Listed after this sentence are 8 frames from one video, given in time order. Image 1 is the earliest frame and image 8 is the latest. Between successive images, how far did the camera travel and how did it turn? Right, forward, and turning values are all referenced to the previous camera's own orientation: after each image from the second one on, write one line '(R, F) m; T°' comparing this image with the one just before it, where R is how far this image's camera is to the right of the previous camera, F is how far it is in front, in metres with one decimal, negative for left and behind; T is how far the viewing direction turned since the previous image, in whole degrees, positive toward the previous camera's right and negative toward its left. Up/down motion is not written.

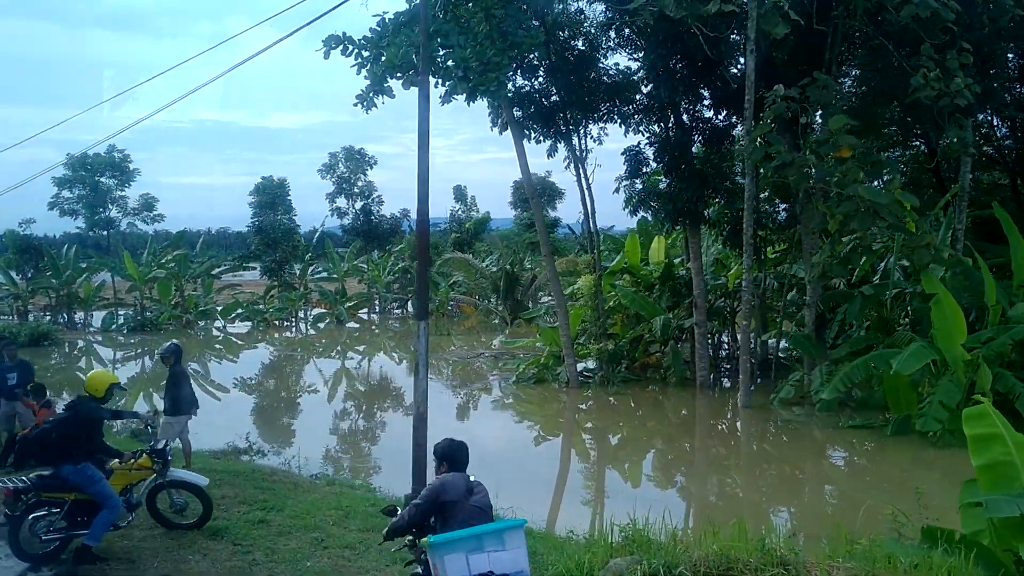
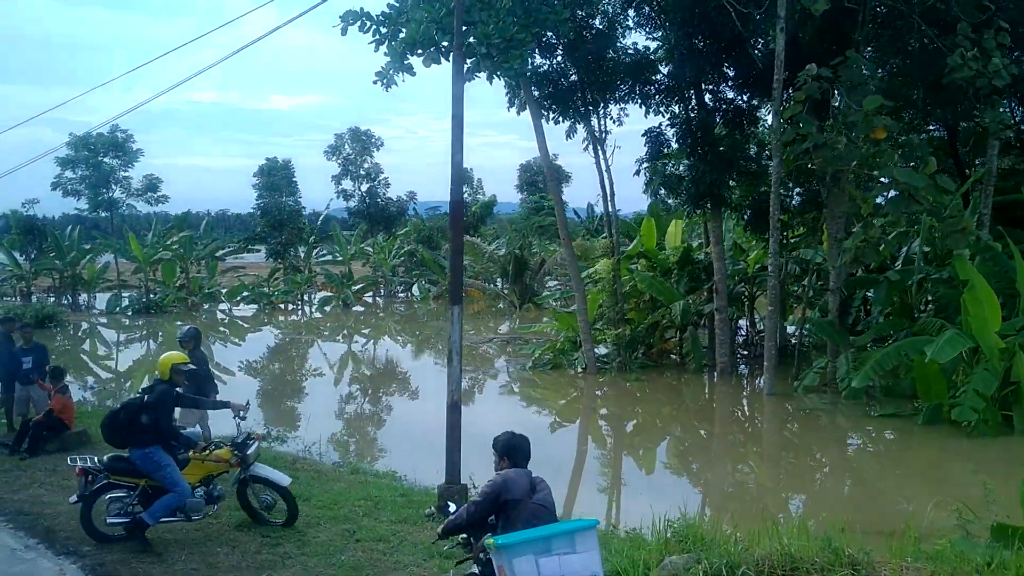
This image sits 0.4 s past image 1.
(-0.3, +0.3) m; 0°
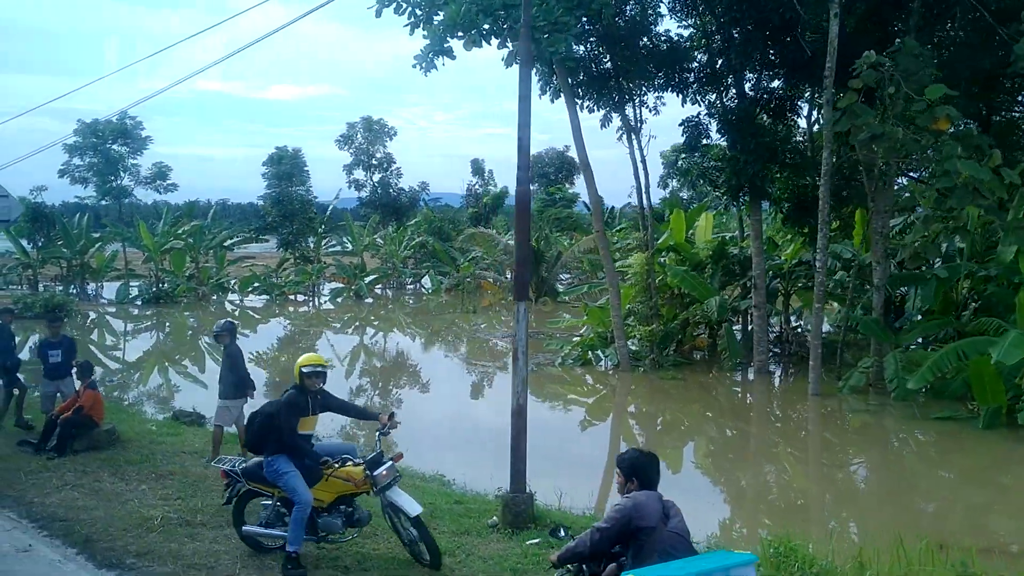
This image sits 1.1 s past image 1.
(-0.5, +0.4) m; 0°
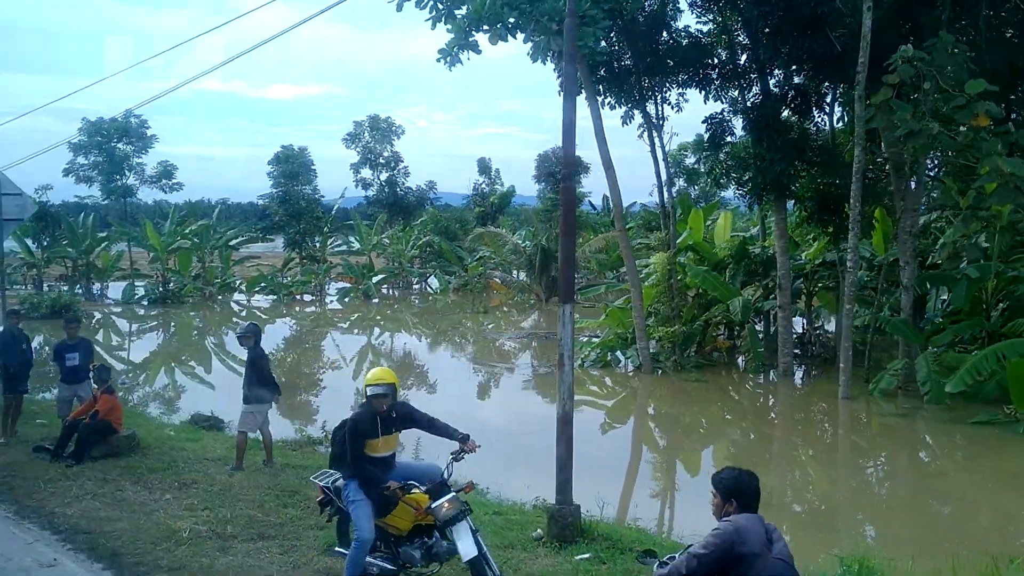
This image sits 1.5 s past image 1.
(-0.3, +0.3) m; 0°
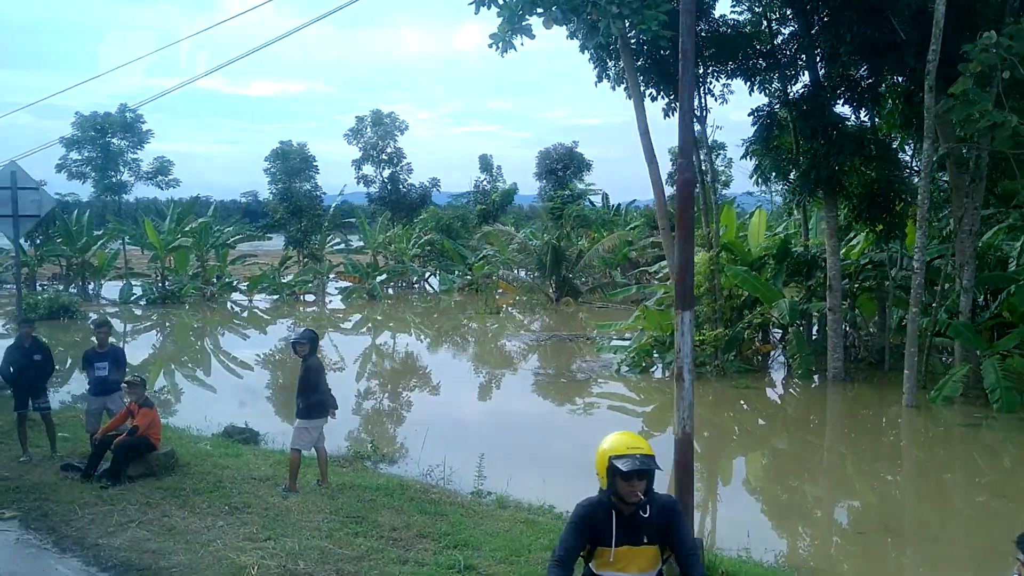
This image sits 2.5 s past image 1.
(-0.7, +0.7) m; +1°
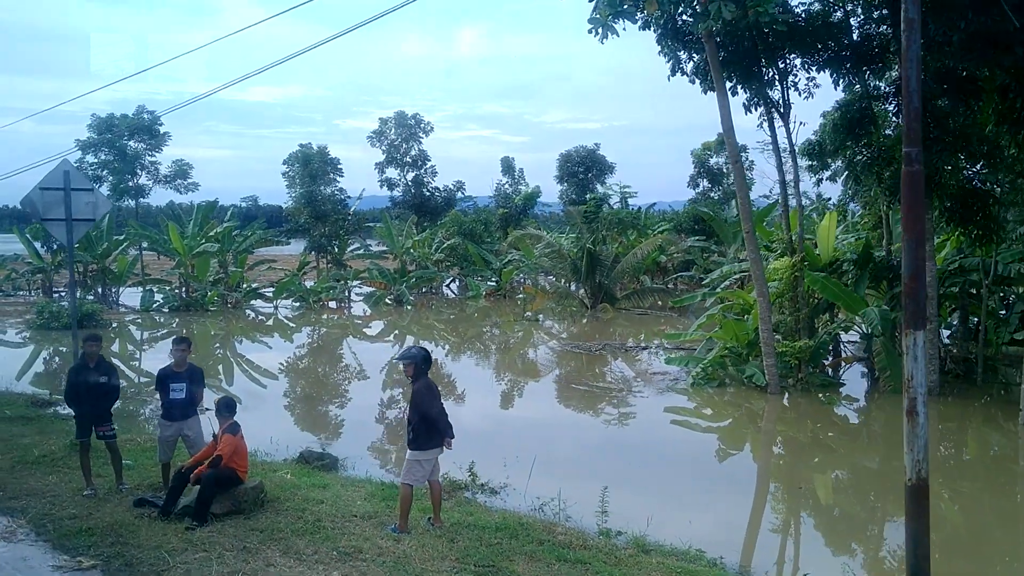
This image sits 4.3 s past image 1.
(-0.9, +0.8) m; 0°
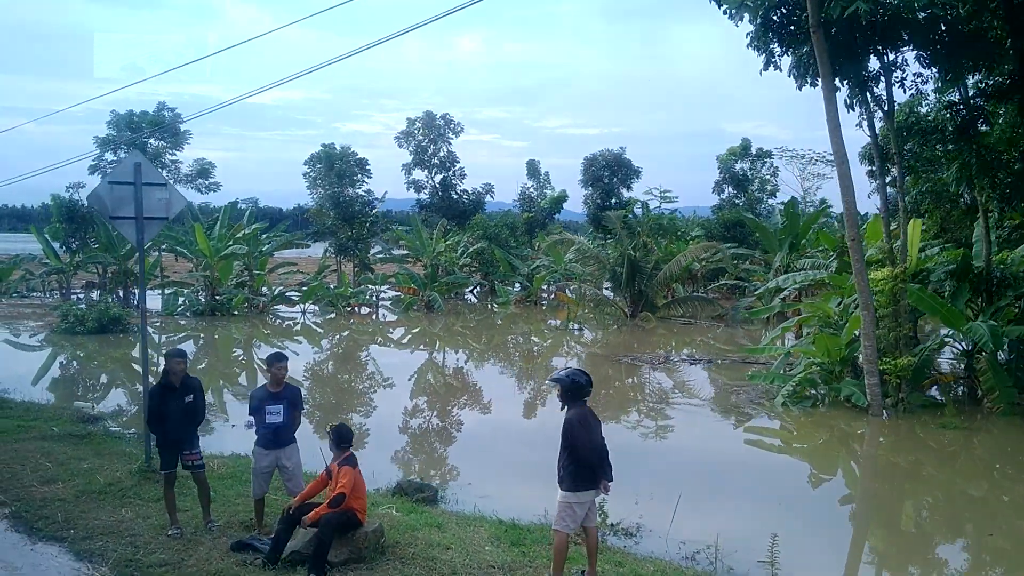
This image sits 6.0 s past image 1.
(-0.9, +0.9) m; 0°
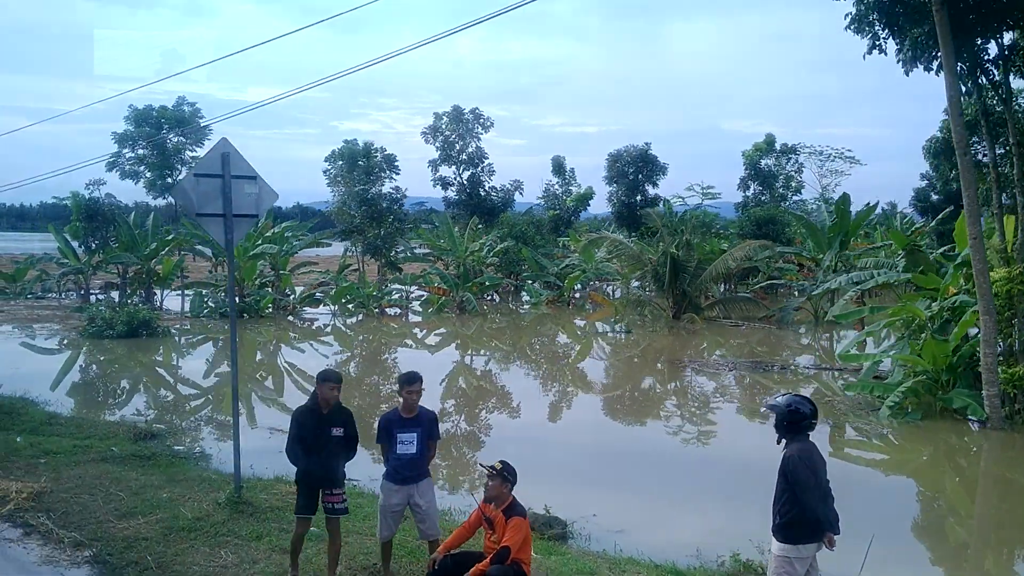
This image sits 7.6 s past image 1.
(-0.9, +0.9) m; 0°
